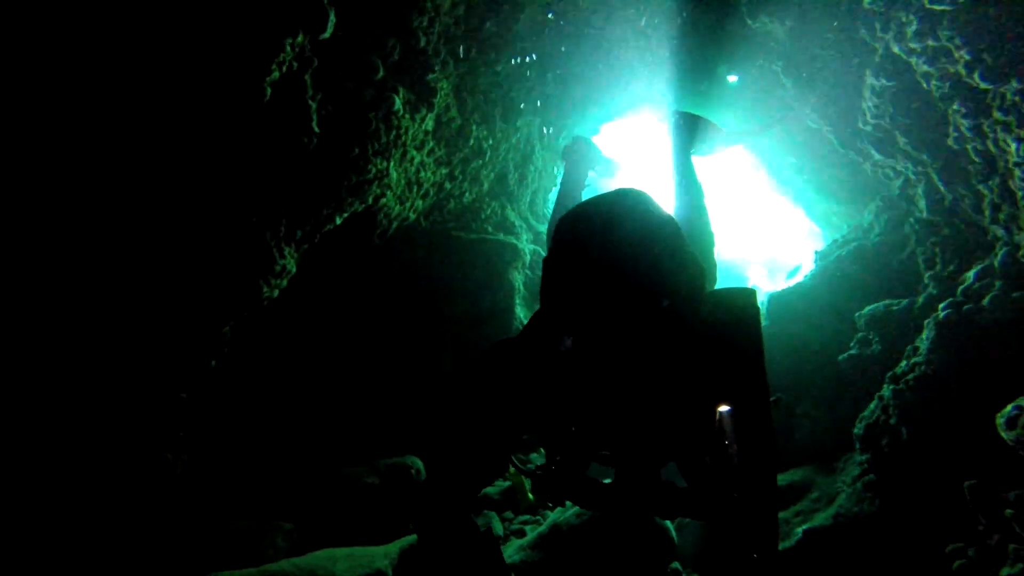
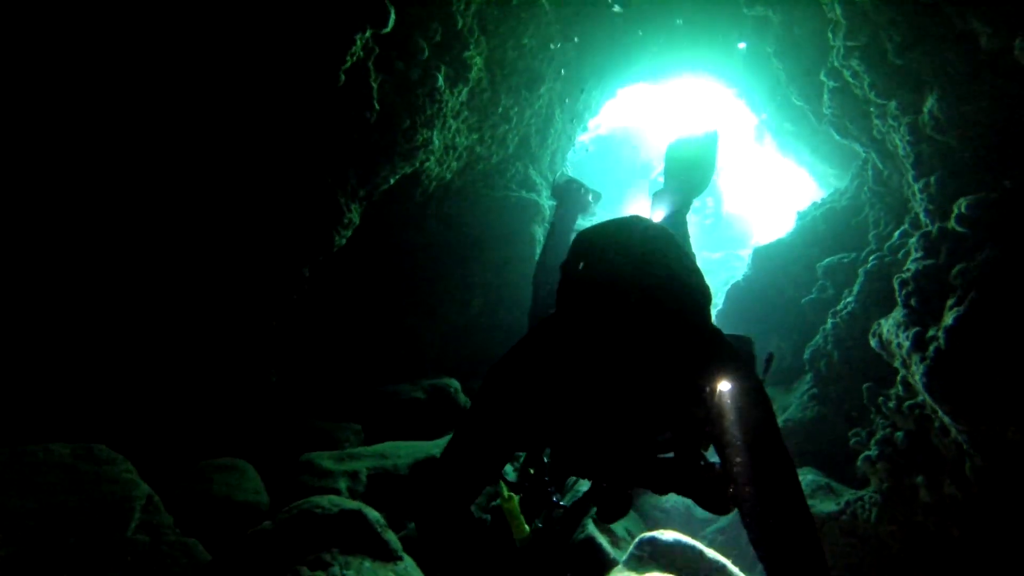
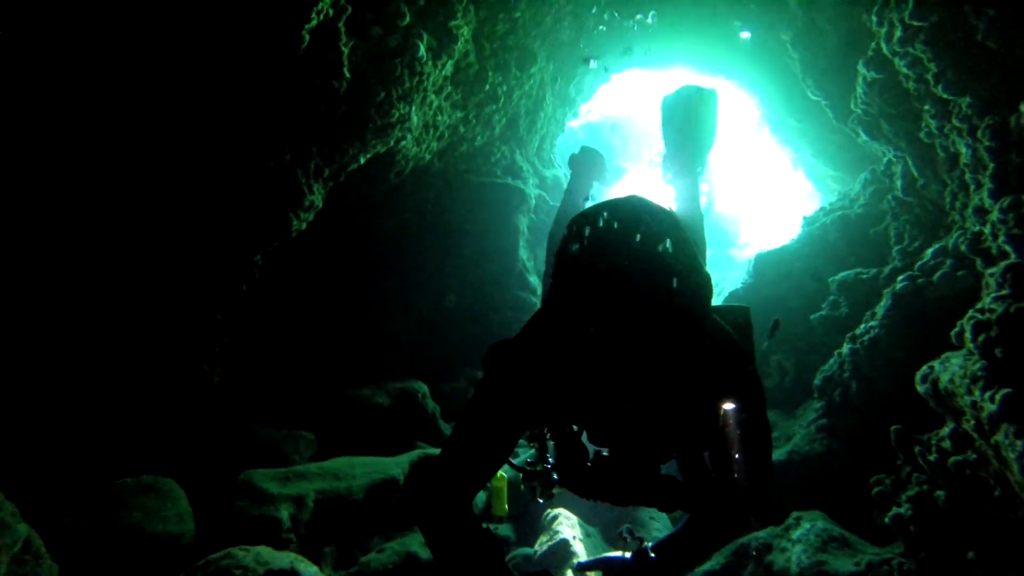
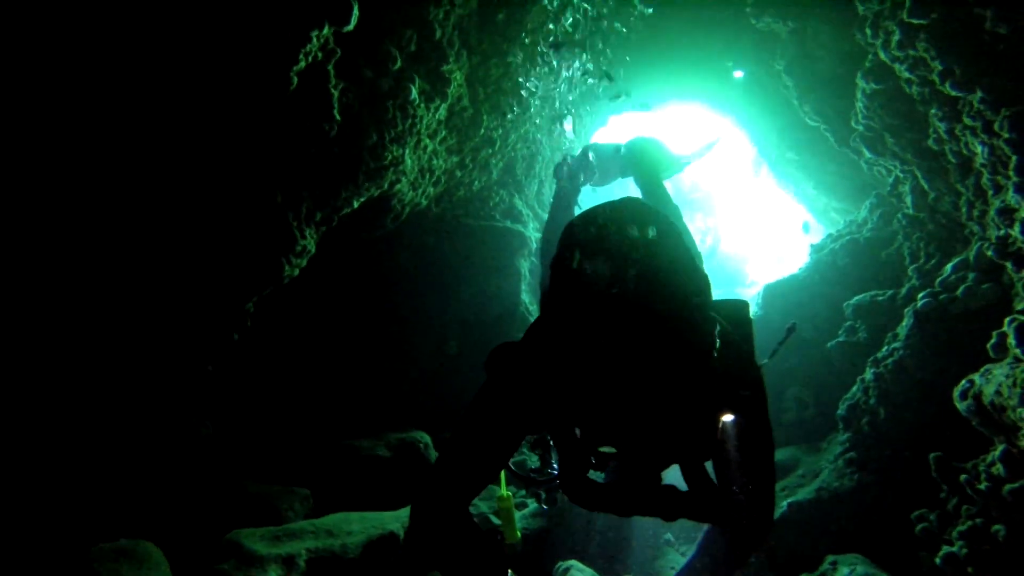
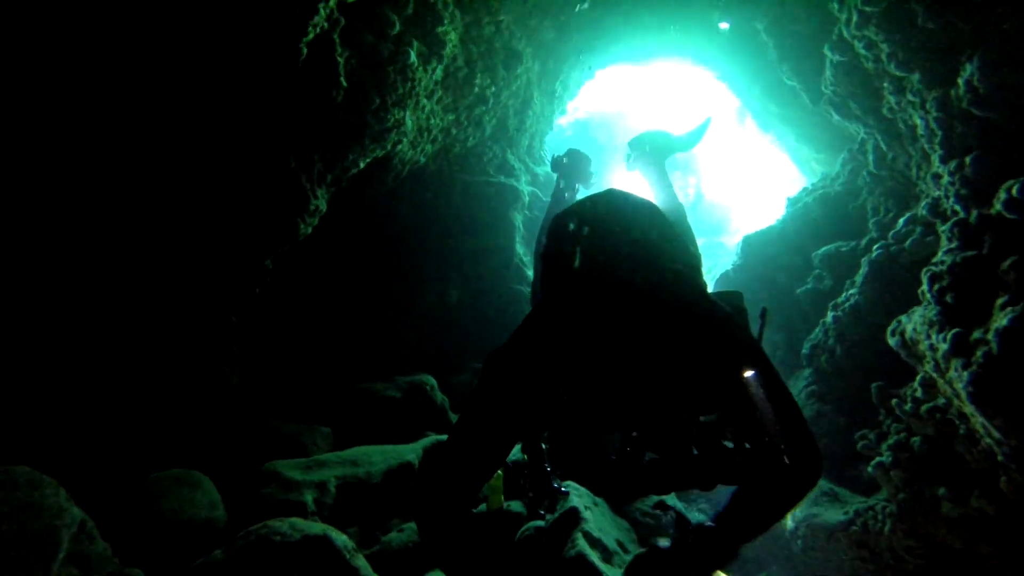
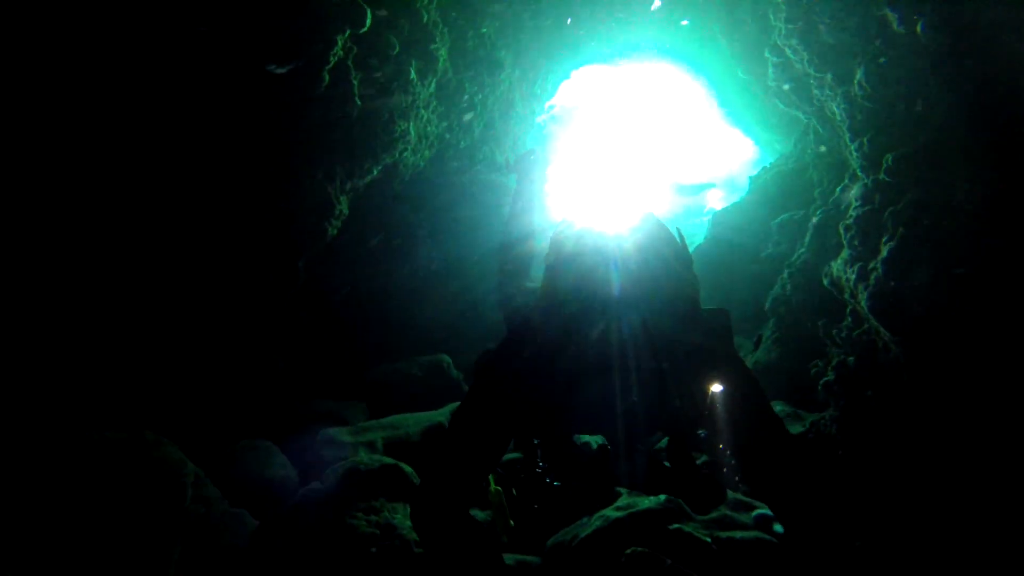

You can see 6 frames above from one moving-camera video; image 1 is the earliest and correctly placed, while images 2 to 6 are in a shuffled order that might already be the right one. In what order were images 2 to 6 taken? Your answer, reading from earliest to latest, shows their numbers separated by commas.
4, 3, 5, 2, 6
